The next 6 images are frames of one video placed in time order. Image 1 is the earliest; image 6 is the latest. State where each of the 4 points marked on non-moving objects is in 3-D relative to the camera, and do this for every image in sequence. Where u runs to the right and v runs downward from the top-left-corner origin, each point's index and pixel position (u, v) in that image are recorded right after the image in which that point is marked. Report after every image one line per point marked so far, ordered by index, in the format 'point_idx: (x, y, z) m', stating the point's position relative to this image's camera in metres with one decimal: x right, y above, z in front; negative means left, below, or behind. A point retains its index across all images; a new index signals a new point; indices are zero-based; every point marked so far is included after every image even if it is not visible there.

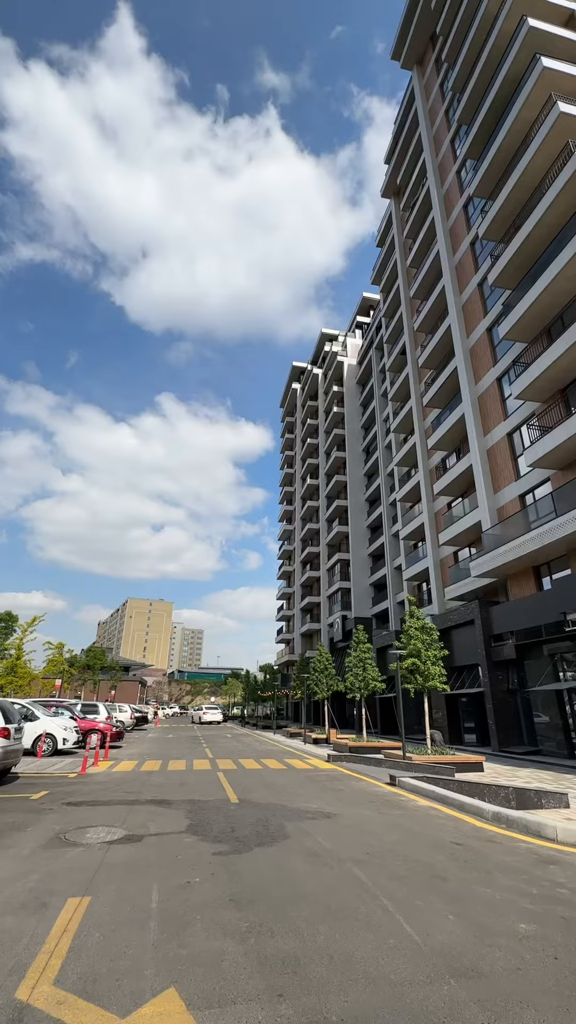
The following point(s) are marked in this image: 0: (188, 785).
0: (-1.8, -4.9, +8.3) m
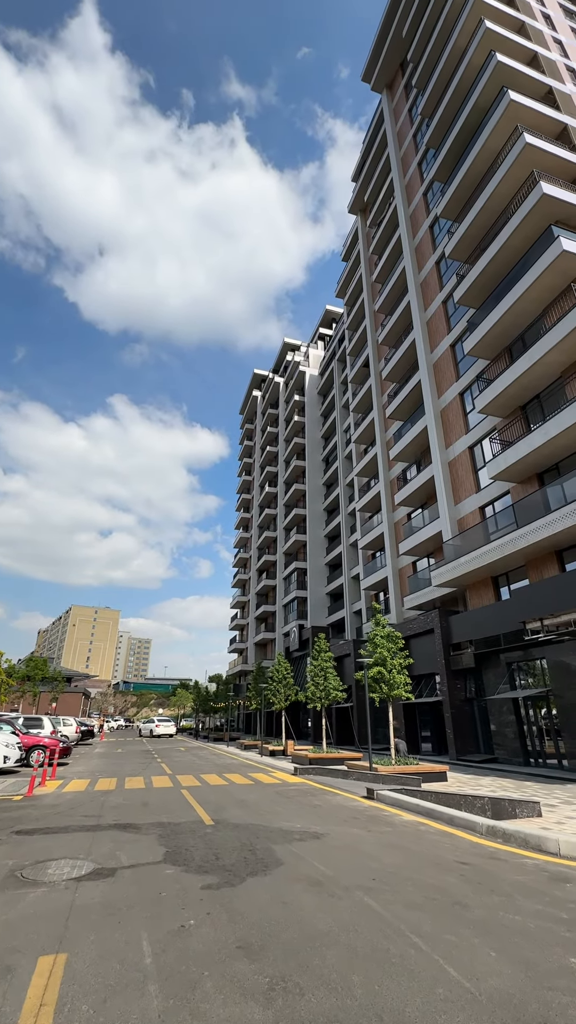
0: (-2.2, -4.8, +7.6) m
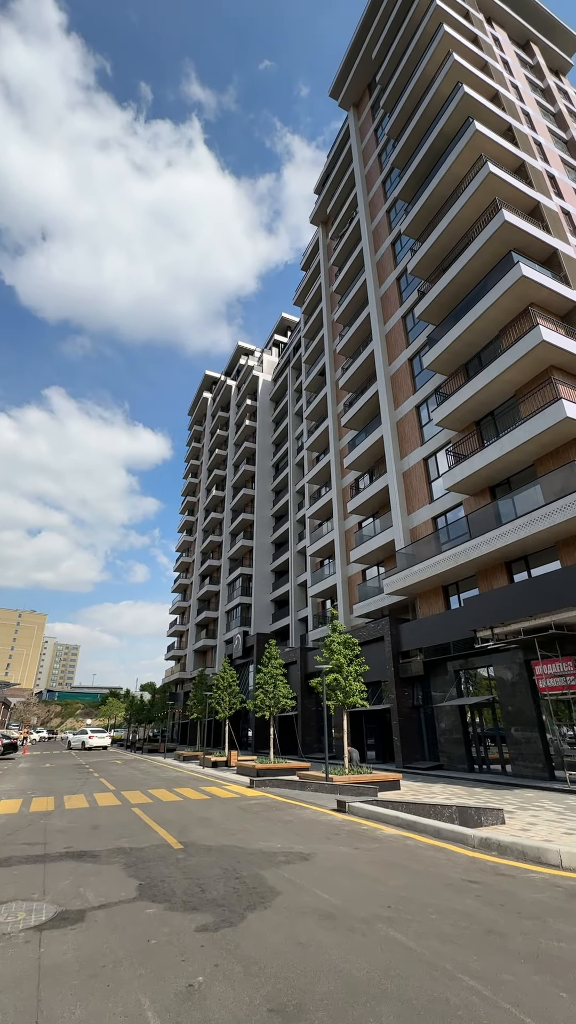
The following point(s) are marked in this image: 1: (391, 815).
0: (-2.6, -4.6, +6.8) m
1: (+1.6, -4.5, +7.0) m
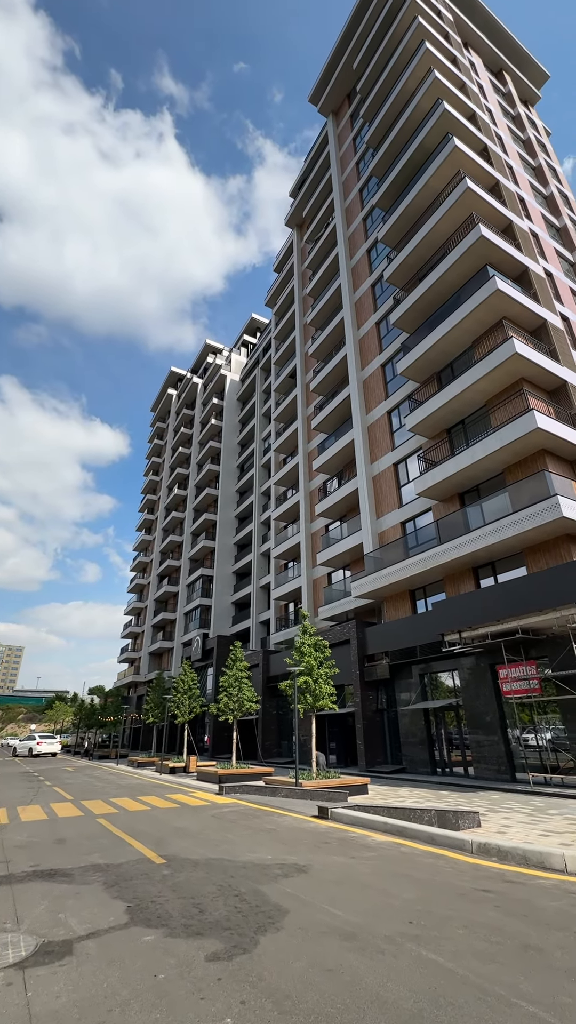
0: (-2.8, -4.4, +6.2) m
1: (+1.3, -4.5, +6.7) m
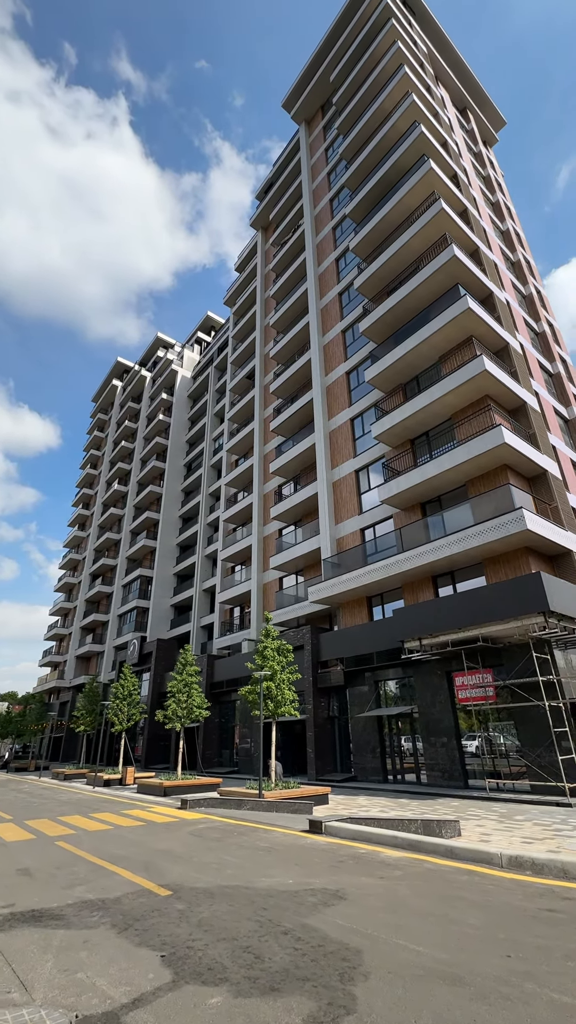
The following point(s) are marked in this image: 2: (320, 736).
0: (-2.7, -4.0, +5.2) m
1: (+1.3, -4.4, +6.3) m
2: (+1.4, -9.5, +19.8) m
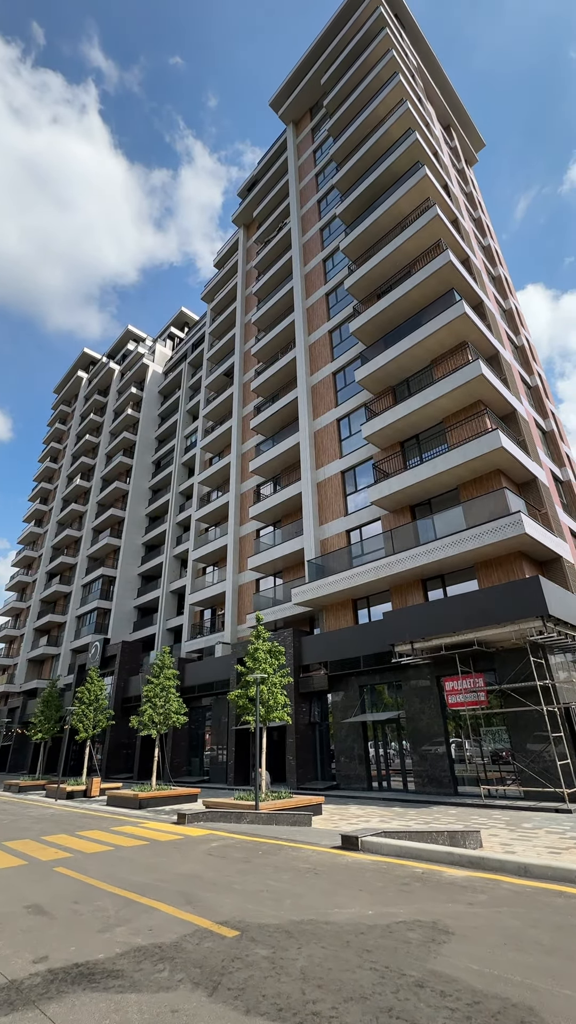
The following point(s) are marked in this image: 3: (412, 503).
0: (-2.1, -3.7, +4.3) m
1: (+1.8, -4.2, +5.8) m
2: (+0.5, -9.5, +19.2) m
3: (+5.3, +0.4, +19.9) m
